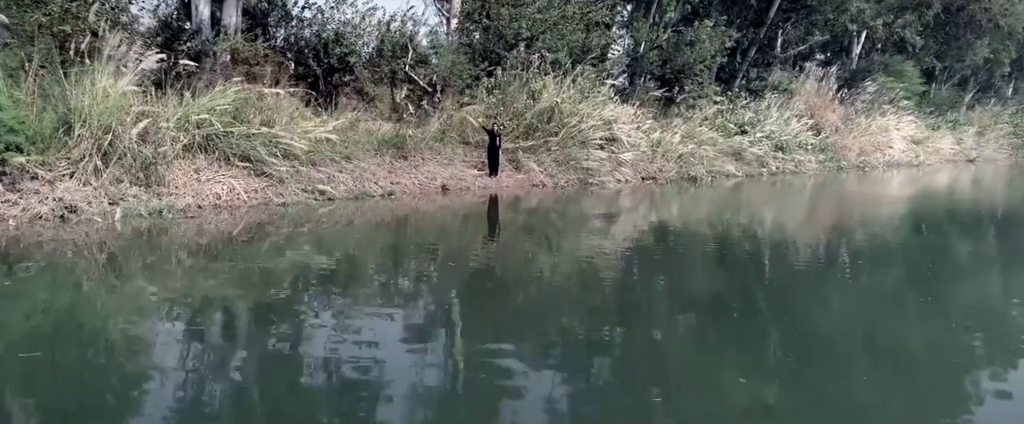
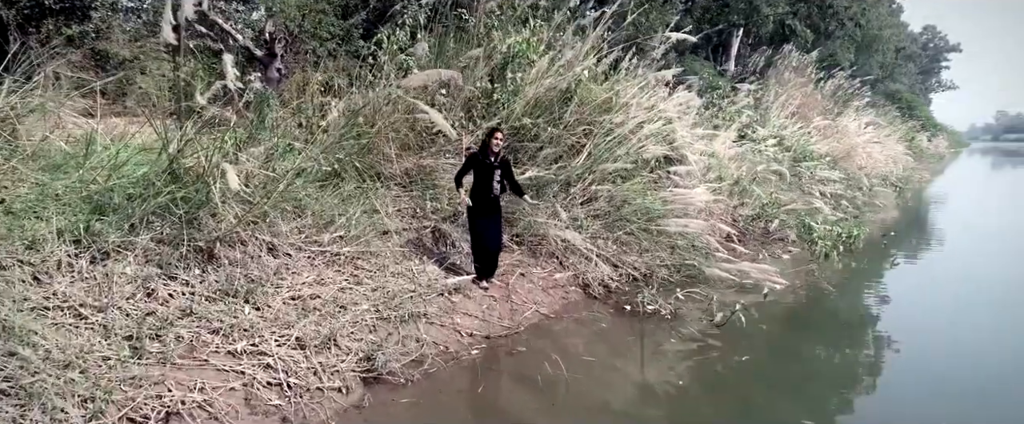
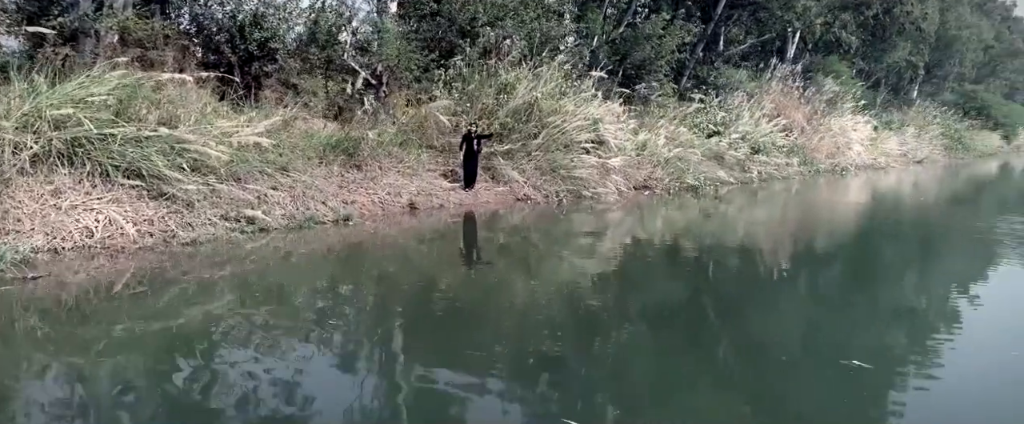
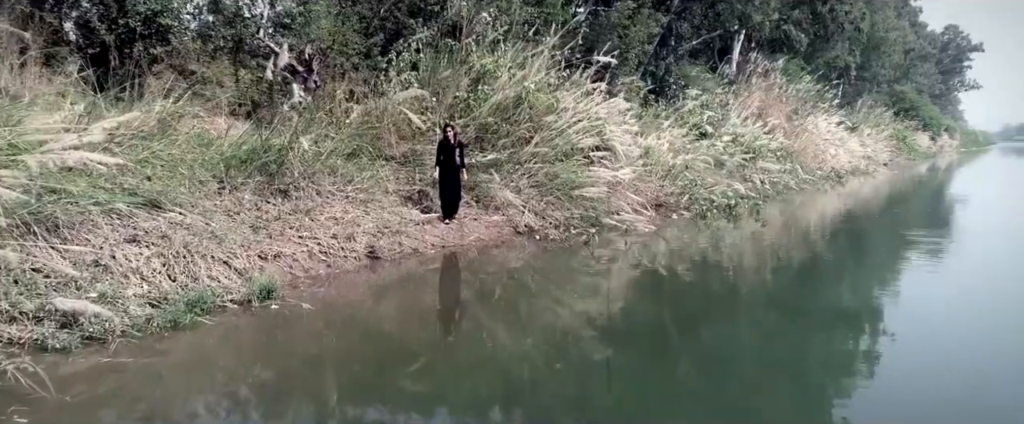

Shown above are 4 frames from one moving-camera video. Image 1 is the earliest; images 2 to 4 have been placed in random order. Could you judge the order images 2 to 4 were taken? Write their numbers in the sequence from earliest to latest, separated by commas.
3, 4, 2
